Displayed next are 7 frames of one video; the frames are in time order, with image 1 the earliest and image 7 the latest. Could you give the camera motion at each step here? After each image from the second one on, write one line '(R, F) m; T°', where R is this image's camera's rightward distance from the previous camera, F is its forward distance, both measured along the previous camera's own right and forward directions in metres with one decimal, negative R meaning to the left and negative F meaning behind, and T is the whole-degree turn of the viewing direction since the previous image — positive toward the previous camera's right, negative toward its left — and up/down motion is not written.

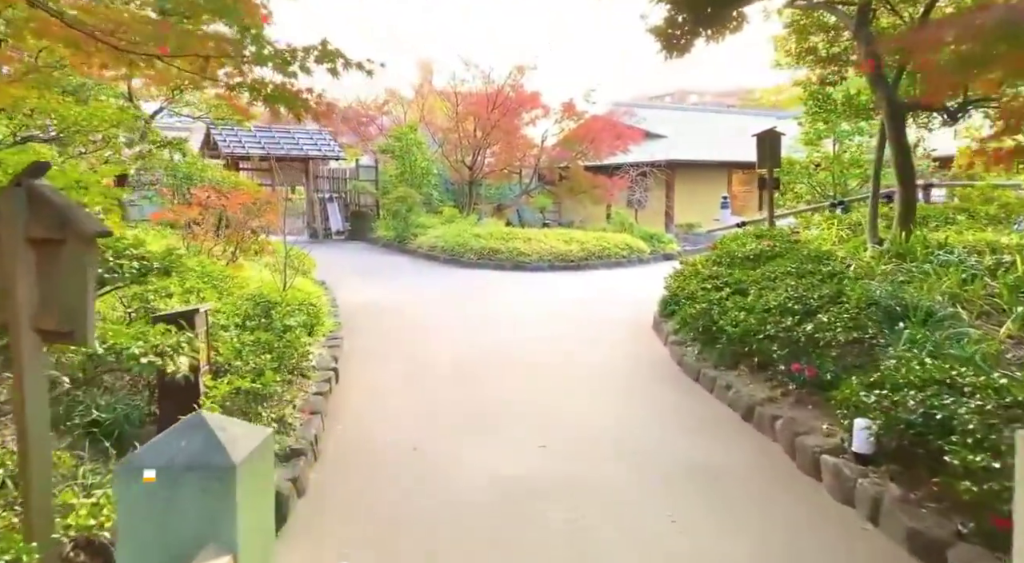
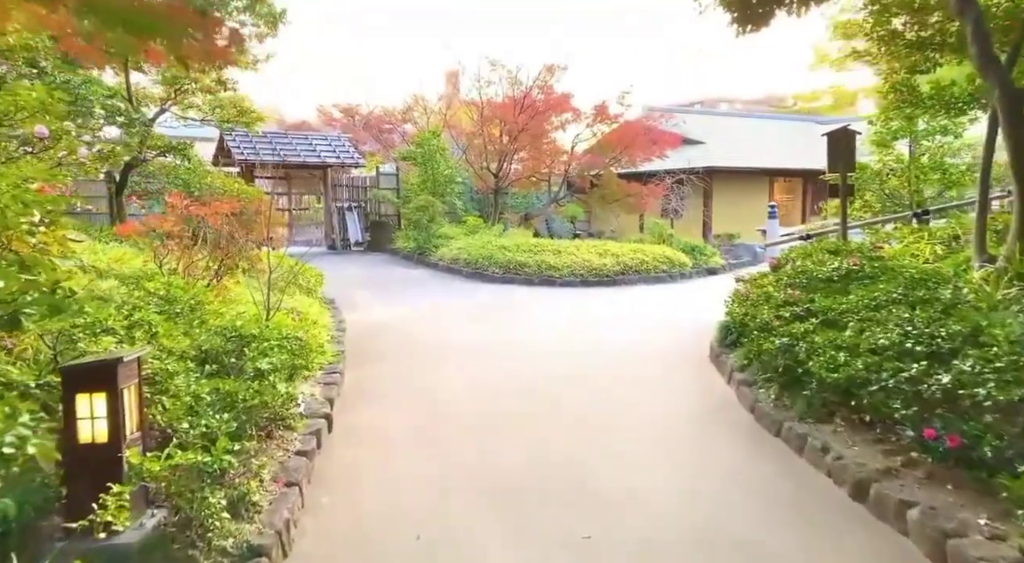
(0.0, +0.8) m; -2°
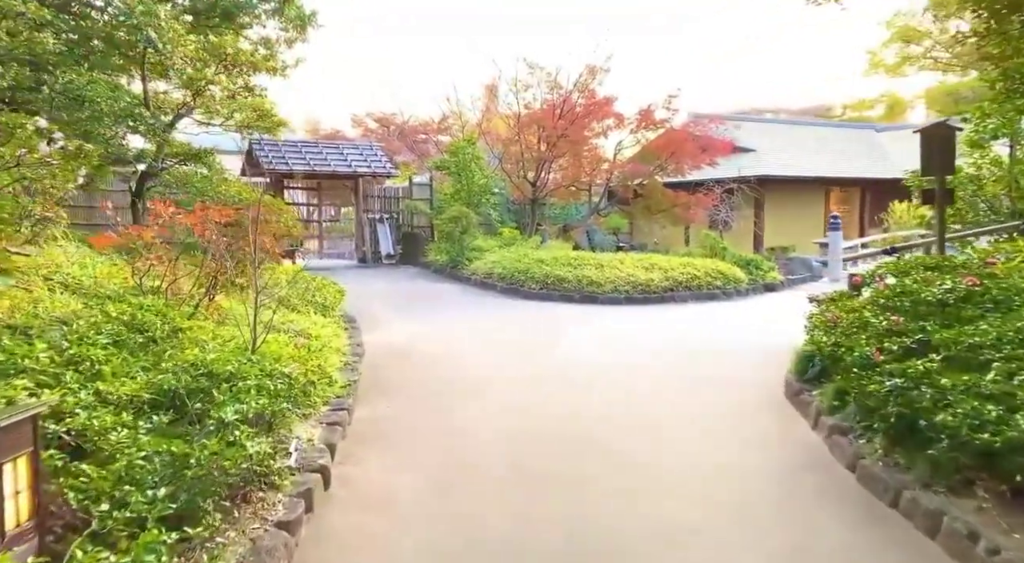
(0.0, +0.7) m; -3°
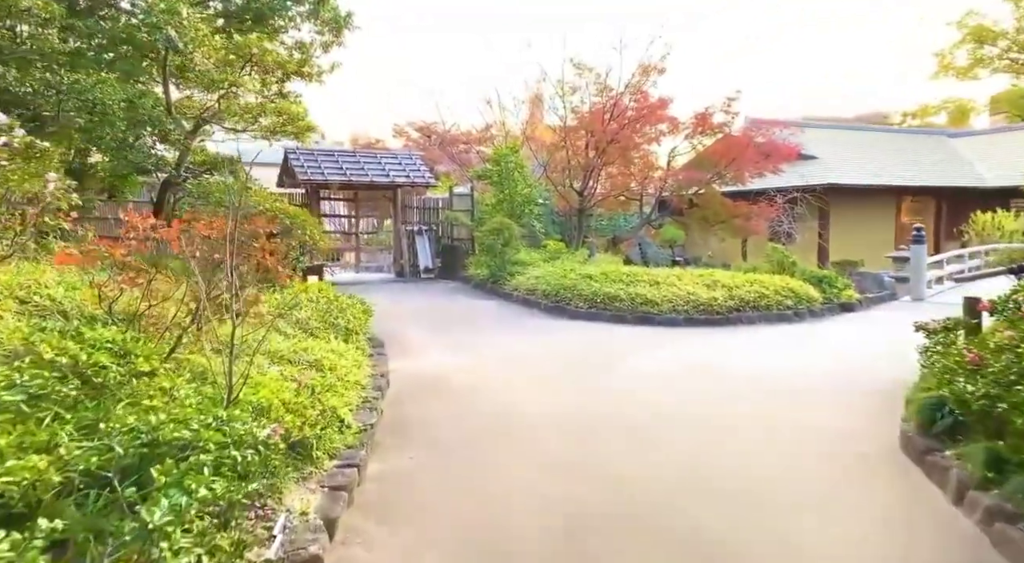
(0.0, +0.7) m; -4°
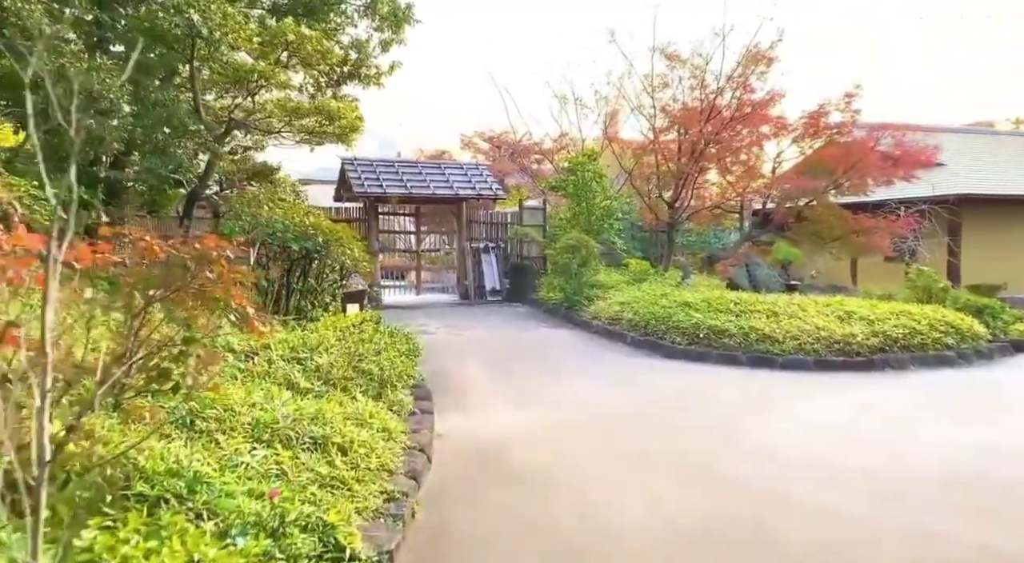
(-0.1, +1.3) m; -6°
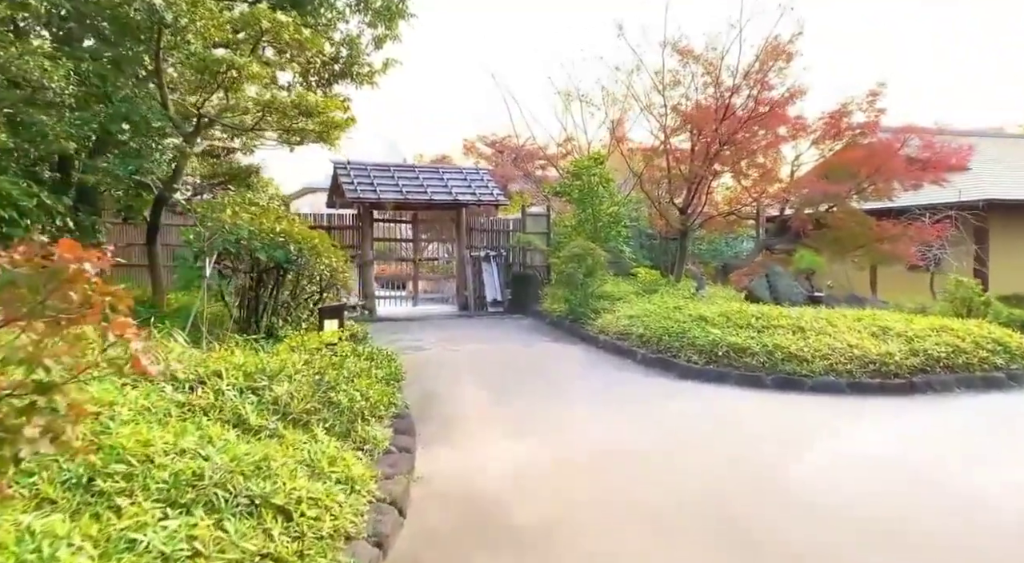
(+0.1, +0.6) m; -1°
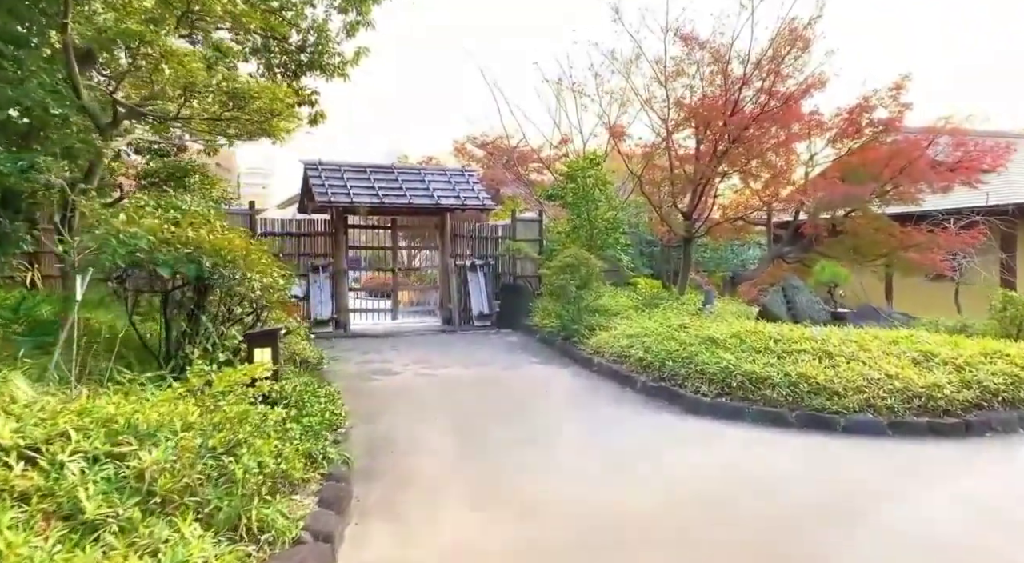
(+0.2, +0.9) m; 0°
